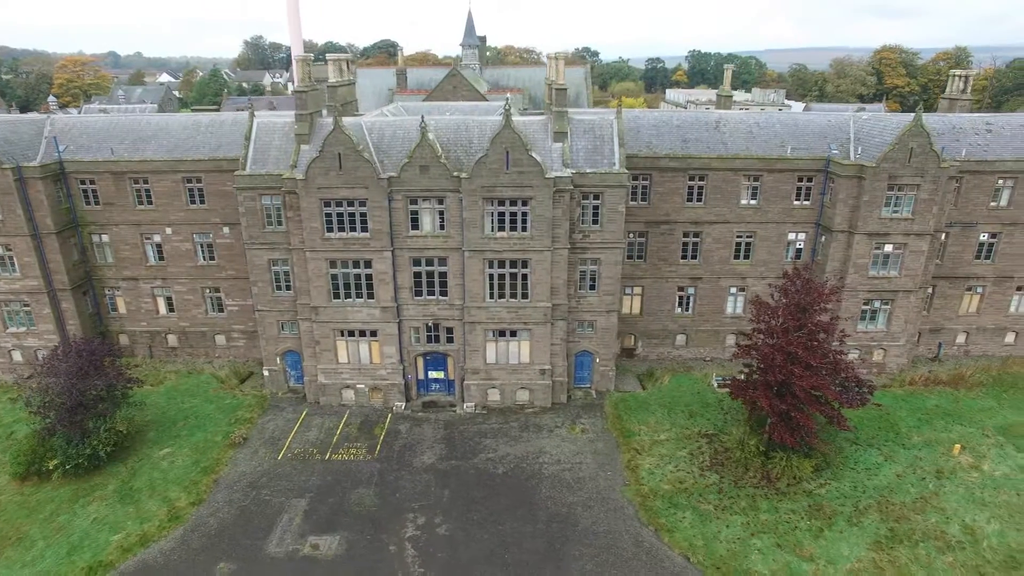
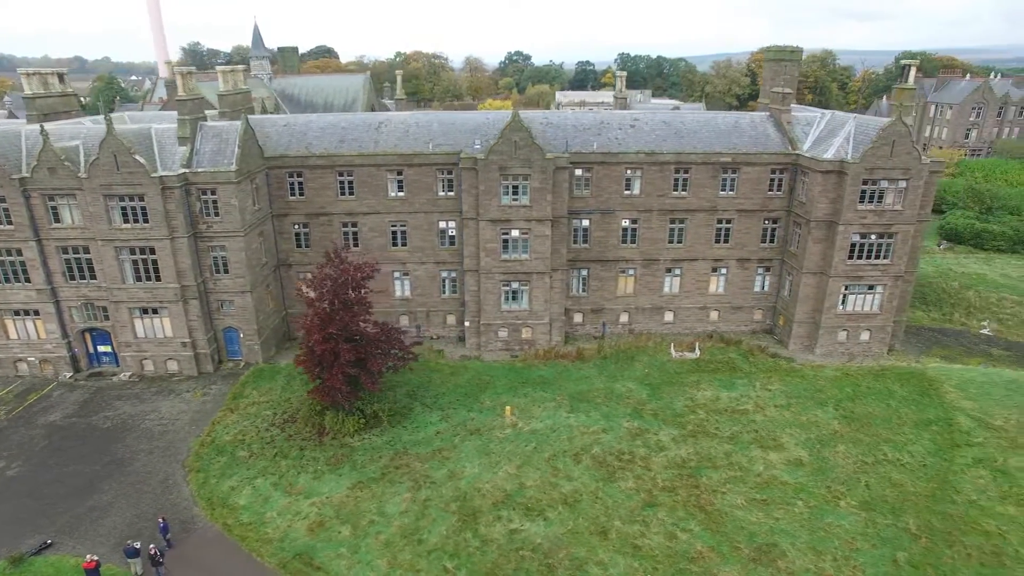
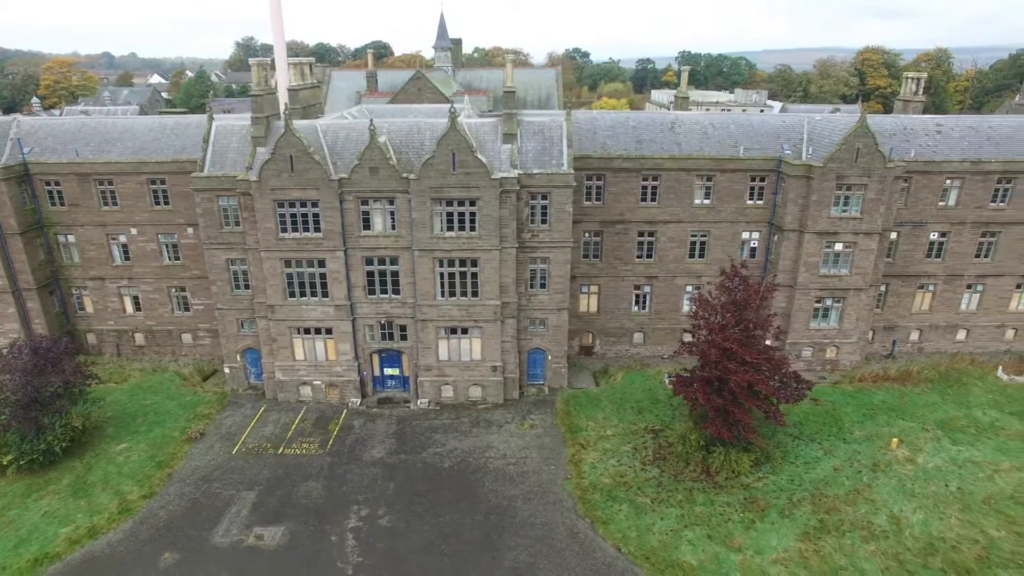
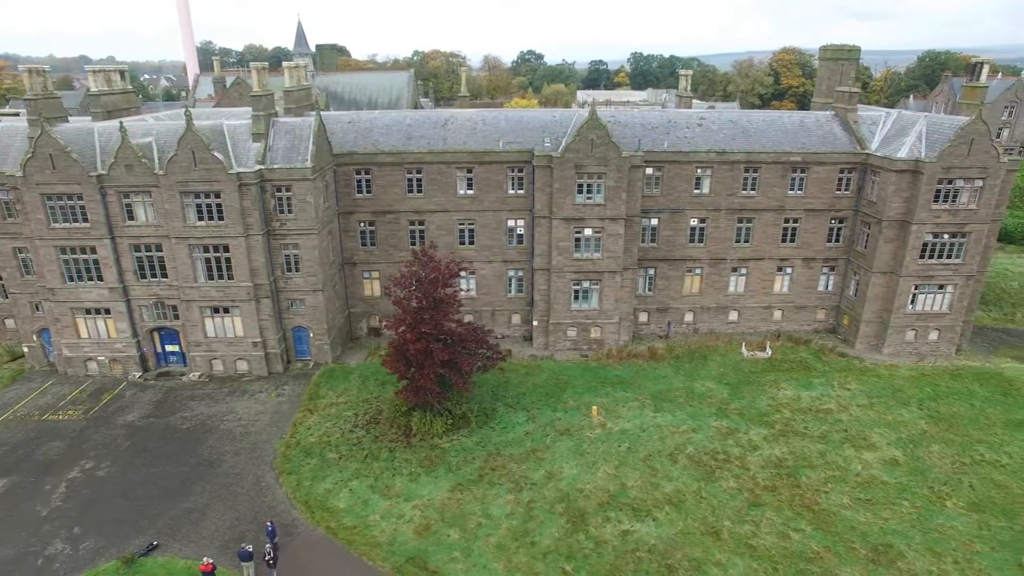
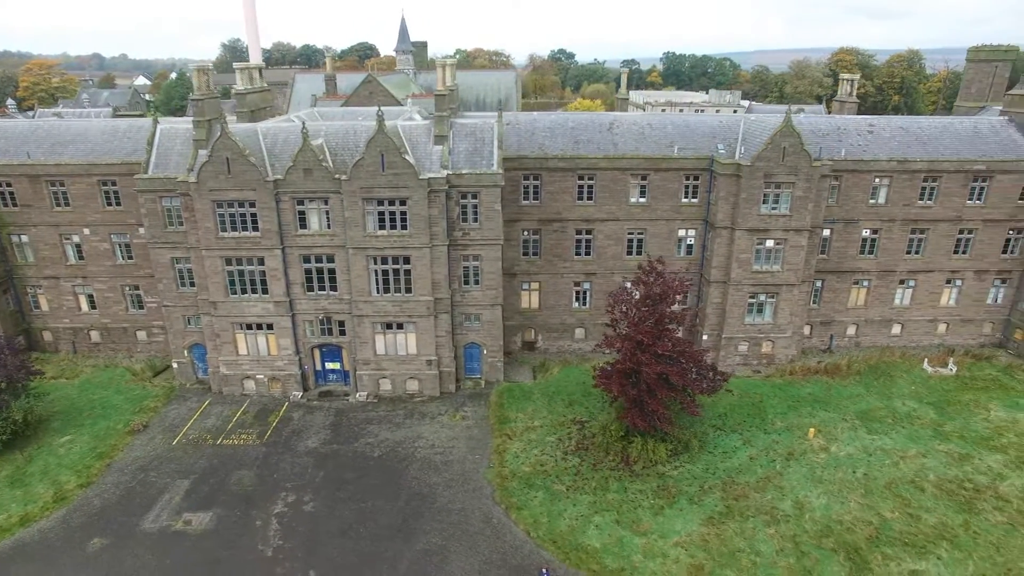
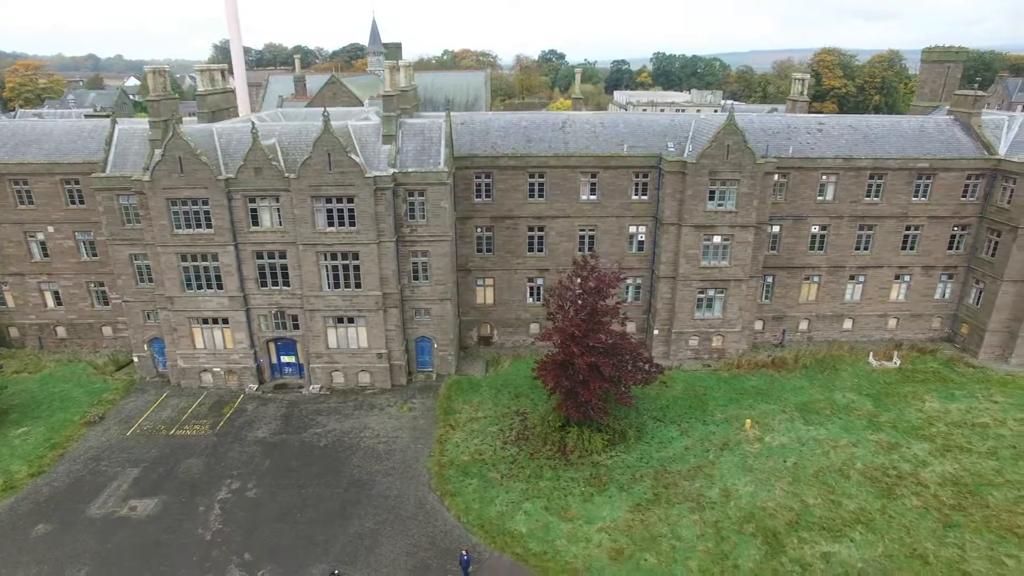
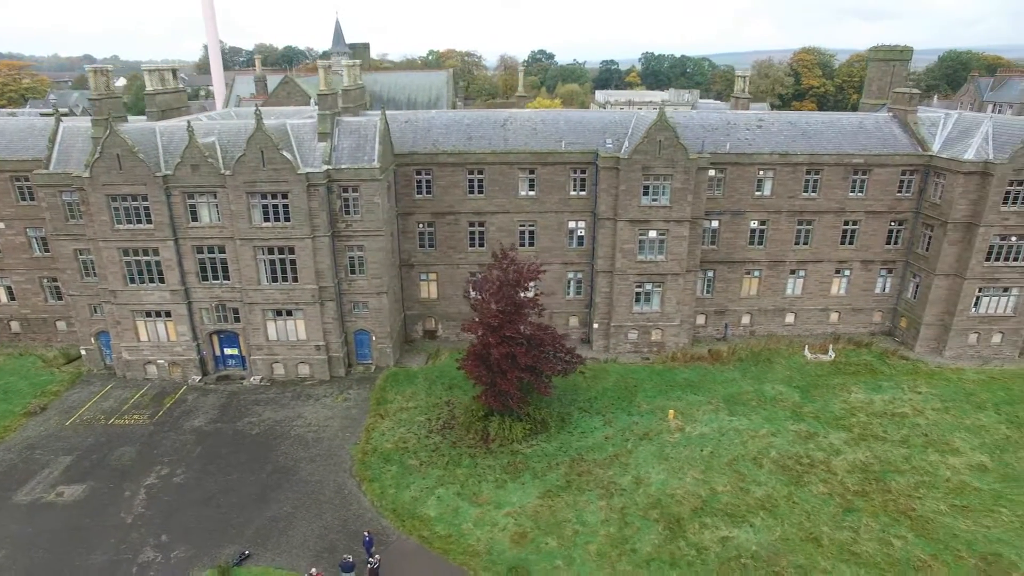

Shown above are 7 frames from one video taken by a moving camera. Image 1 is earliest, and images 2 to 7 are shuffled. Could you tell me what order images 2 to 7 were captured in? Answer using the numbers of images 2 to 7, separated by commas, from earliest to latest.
3, 5, 6, 7, 4, 2
